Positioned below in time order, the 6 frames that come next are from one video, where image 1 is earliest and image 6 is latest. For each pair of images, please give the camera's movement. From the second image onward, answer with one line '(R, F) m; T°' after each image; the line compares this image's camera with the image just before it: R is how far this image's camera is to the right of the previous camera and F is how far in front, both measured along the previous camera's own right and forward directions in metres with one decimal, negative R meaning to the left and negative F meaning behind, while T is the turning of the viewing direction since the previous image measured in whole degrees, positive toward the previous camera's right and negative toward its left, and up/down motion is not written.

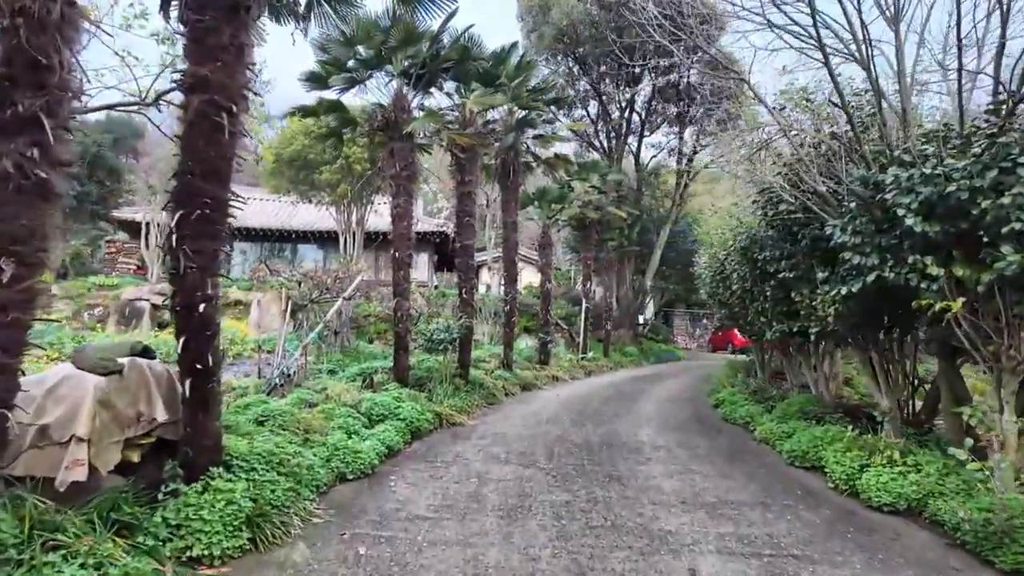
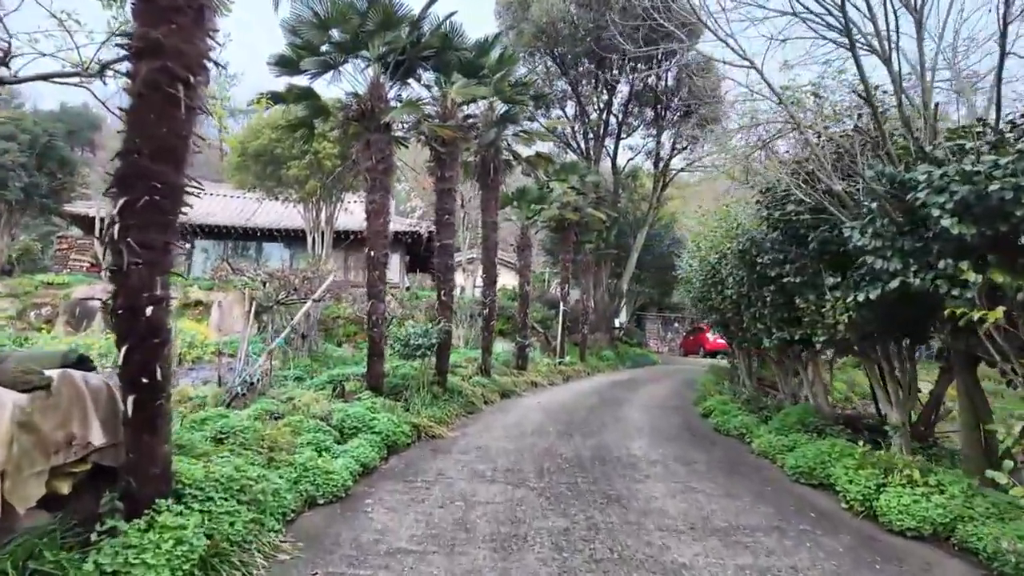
(-0.2, +0.6) m; +3°
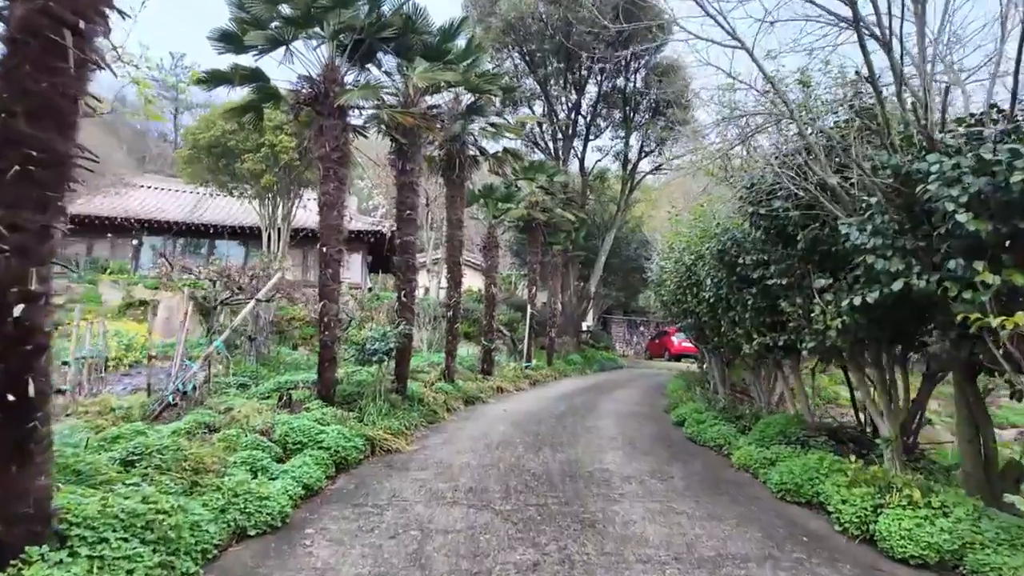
(0.0, +0.6) m; +3°
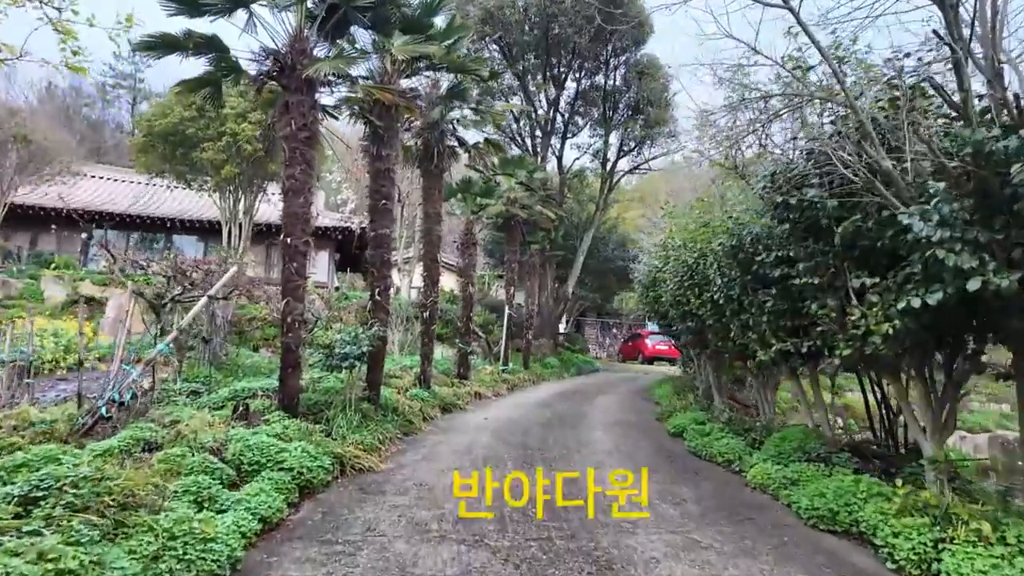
(-0.3, +0.9) m; +3°
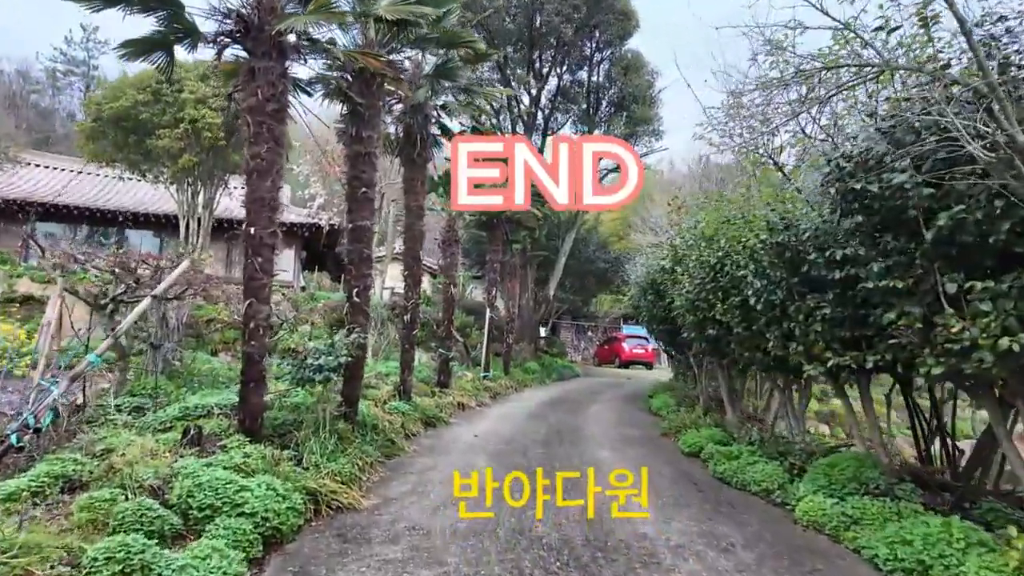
(-0.4, +1.1) m; +3°
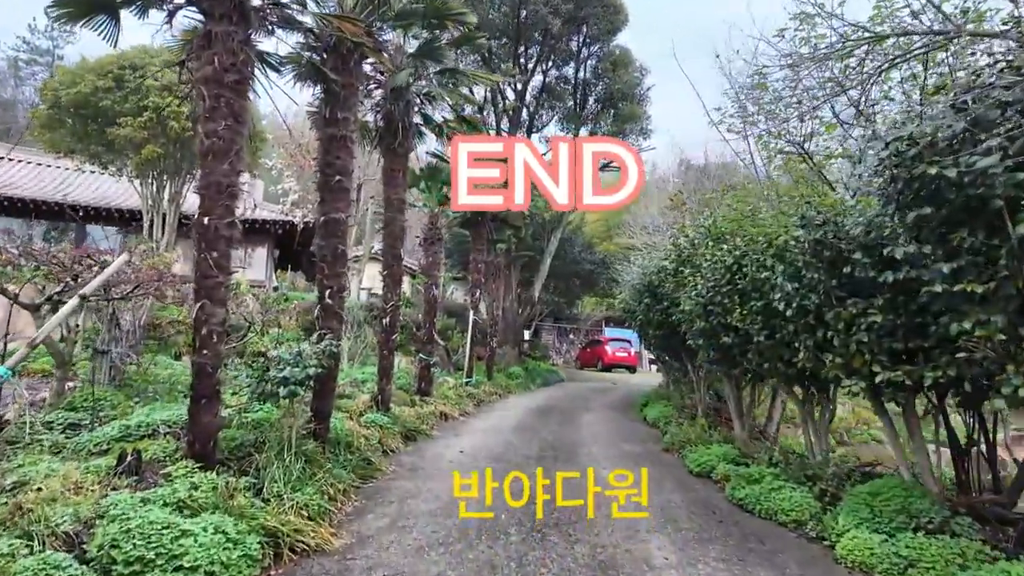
(-0.2, +0.8) m; +2°
